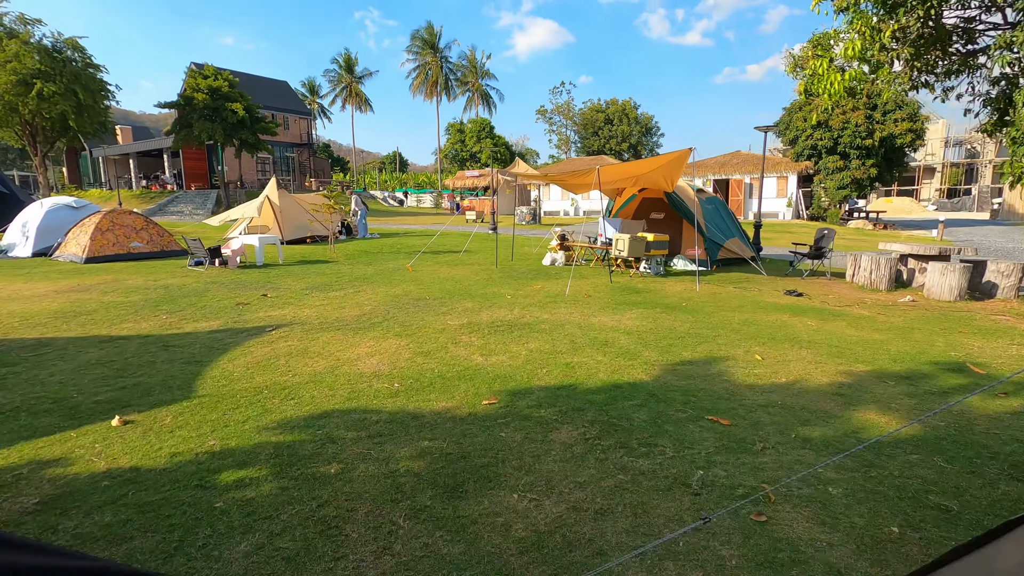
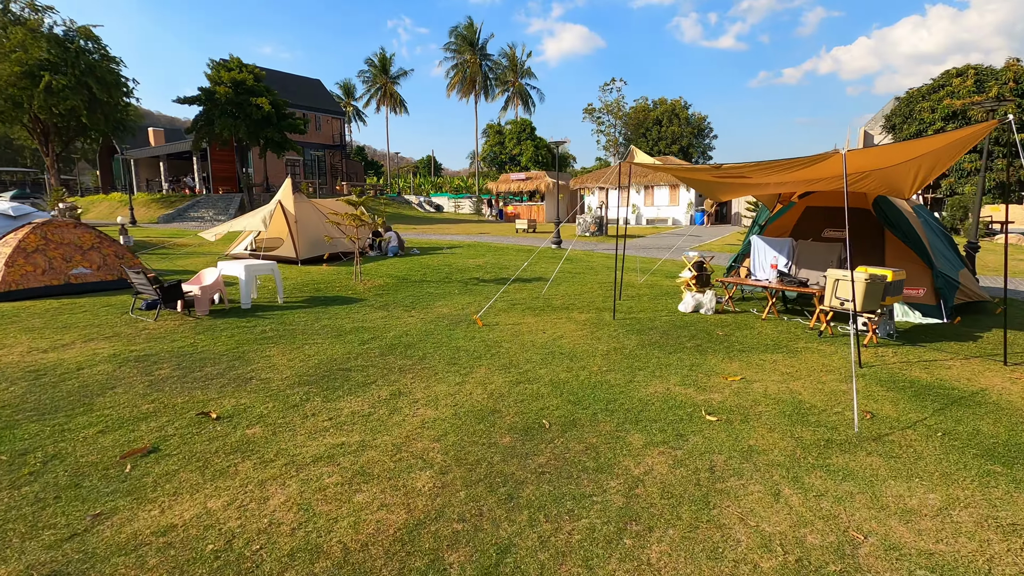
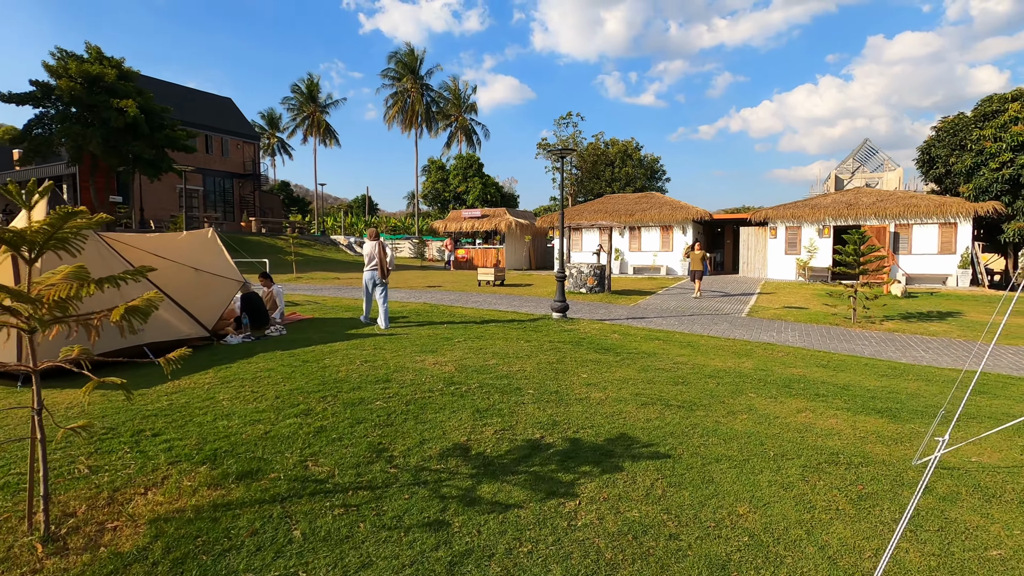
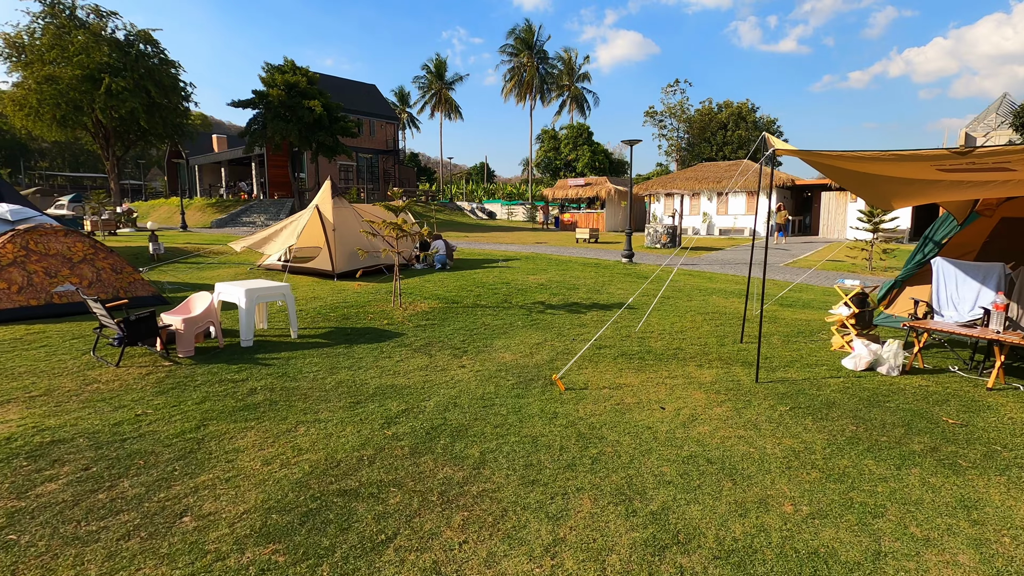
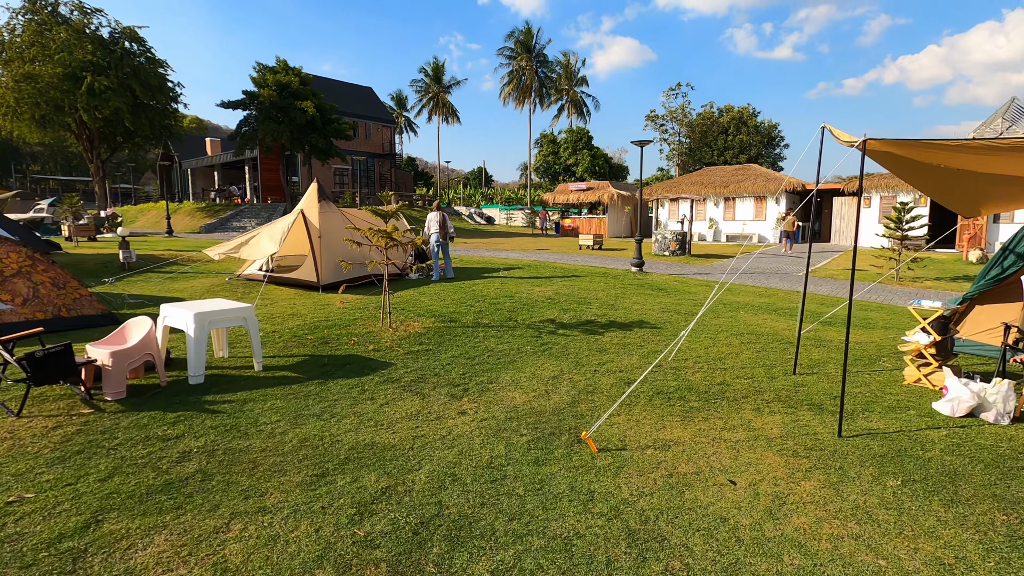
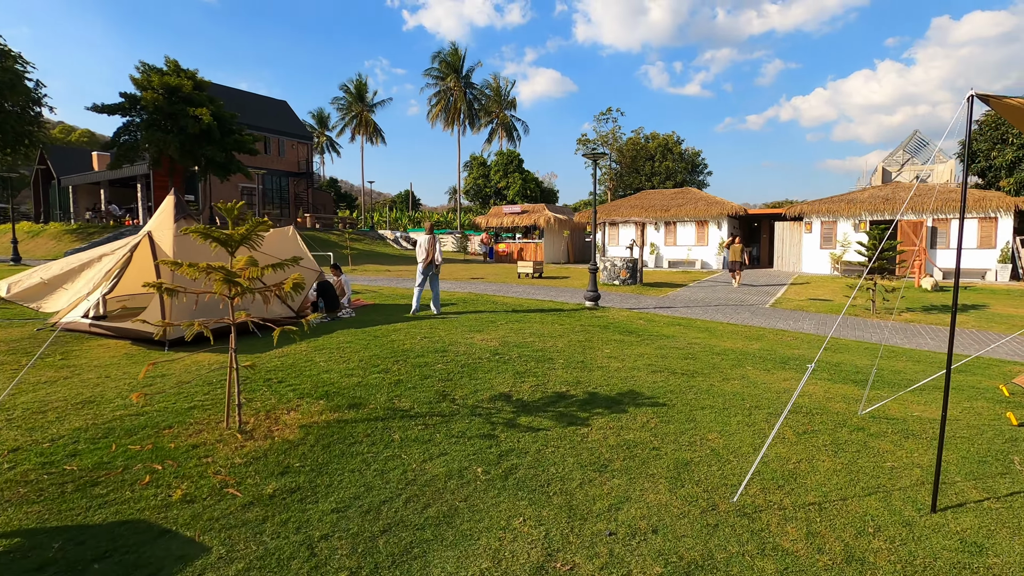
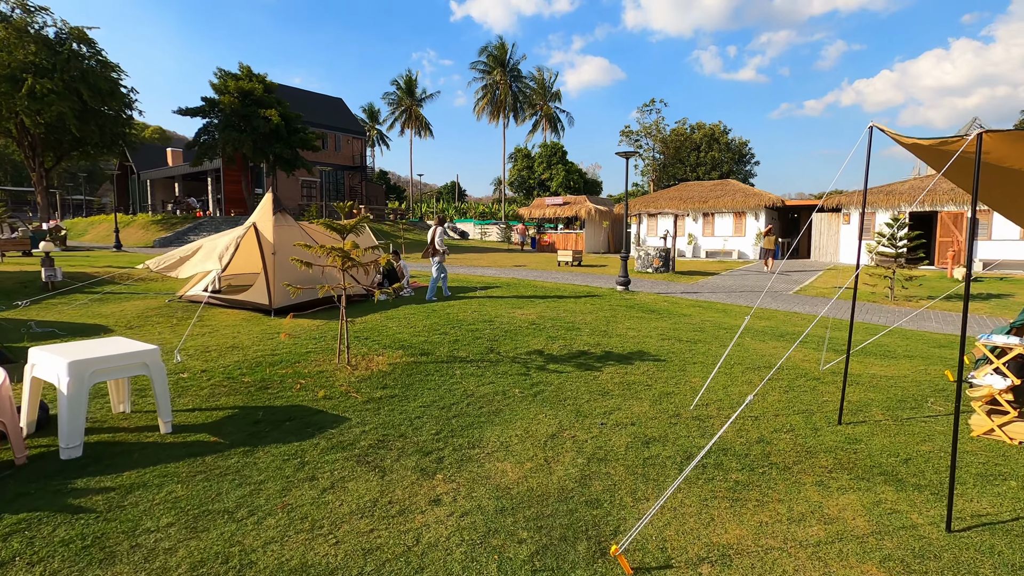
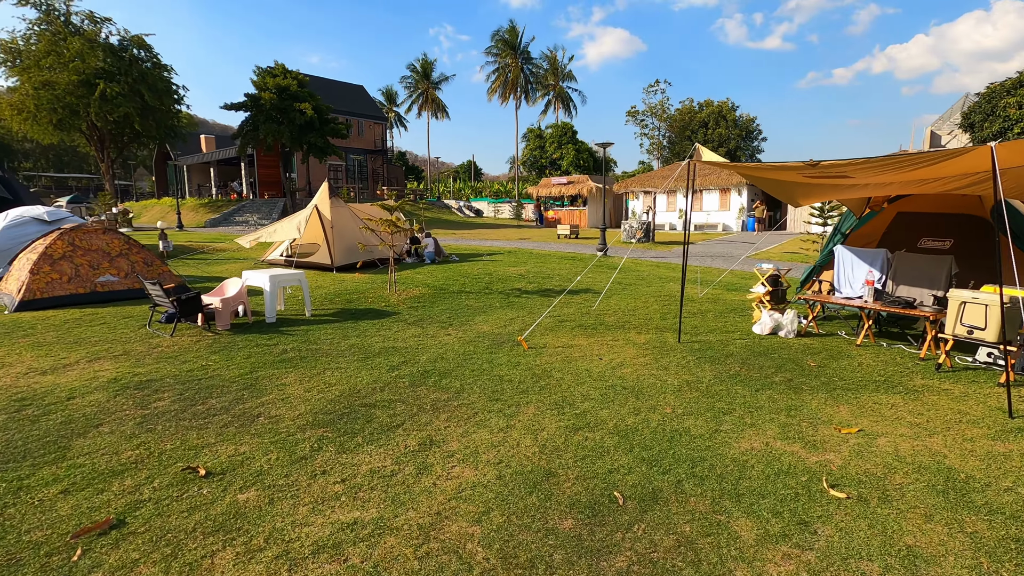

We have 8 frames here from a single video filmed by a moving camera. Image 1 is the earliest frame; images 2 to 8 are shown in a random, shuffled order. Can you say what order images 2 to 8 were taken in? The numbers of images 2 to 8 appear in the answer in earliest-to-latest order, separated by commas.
2, 8, 4, 5, 7, 6, 3
